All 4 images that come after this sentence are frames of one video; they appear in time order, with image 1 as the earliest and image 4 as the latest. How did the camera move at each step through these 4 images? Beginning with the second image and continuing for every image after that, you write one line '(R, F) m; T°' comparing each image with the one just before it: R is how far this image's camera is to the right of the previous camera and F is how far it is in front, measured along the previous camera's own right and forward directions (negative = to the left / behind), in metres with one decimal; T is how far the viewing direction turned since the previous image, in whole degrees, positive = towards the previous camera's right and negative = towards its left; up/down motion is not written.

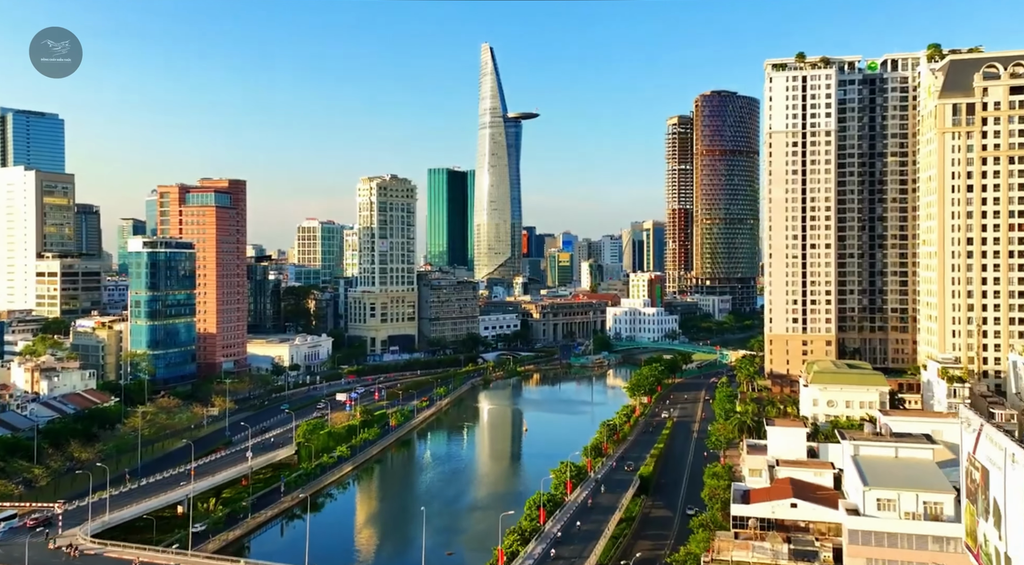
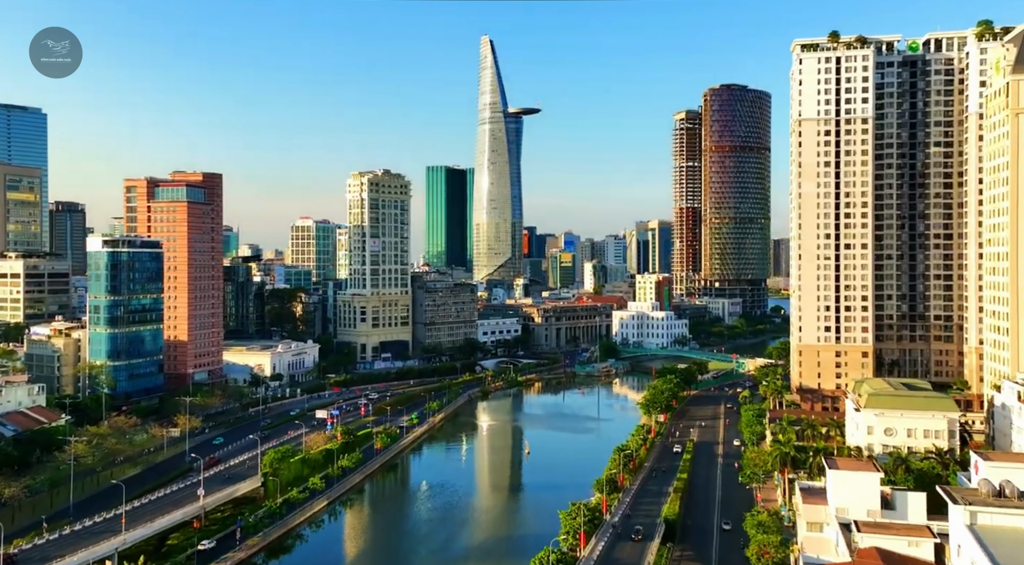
(0.0, +10.3) m; 0°
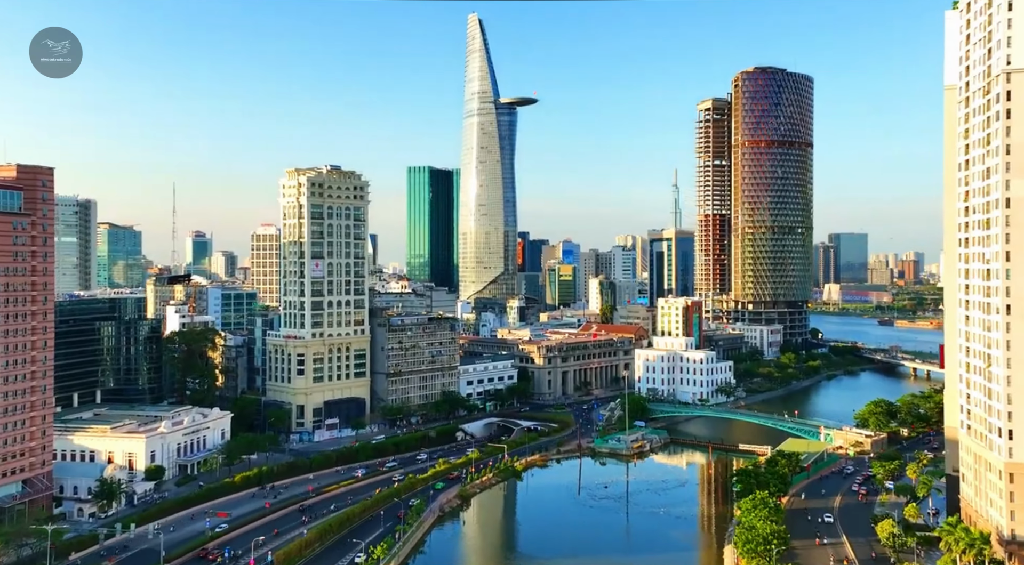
(-0.2, +40.0) m; +1°
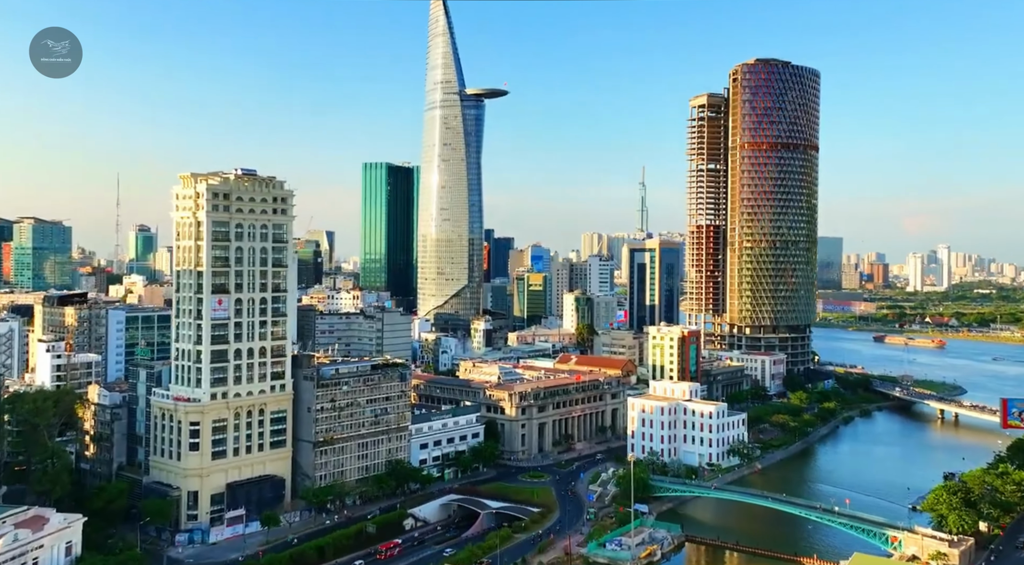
(-0.5, +26.2) m; +2°
